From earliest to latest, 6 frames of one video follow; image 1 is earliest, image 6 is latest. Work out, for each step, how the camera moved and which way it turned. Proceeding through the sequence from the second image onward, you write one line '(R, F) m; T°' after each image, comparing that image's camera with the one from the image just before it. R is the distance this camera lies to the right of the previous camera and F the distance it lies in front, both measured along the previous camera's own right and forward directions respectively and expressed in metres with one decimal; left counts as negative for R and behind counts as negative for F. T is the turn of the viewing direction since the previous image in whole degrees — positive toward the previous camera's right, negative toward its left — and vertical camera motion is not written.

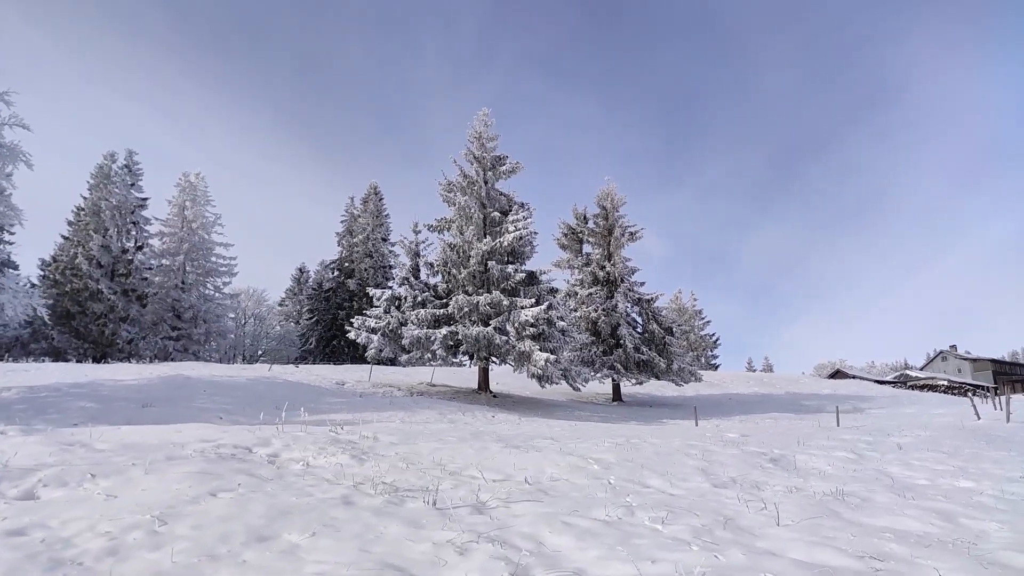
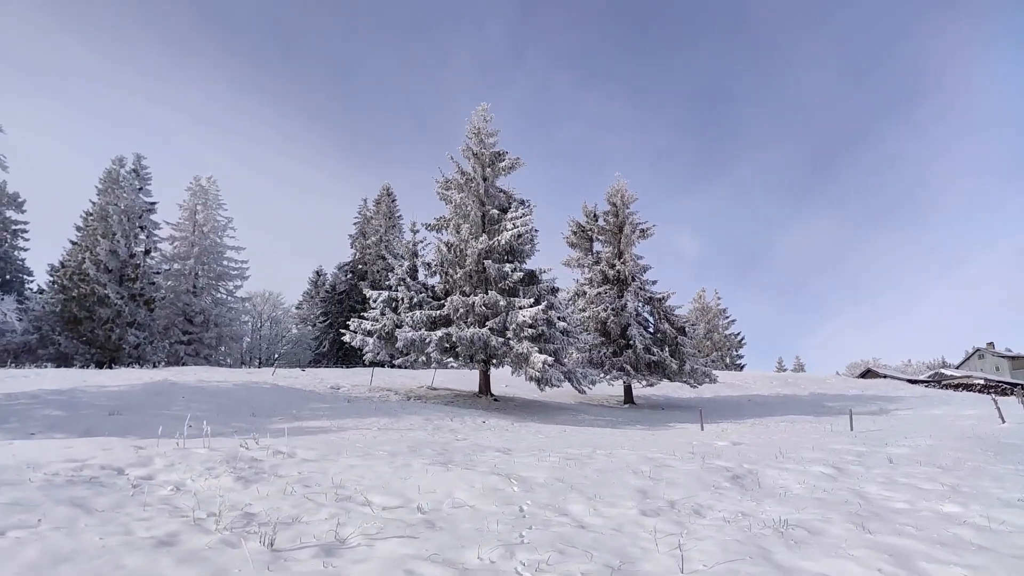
(+0.9, +0.5) m; -2°
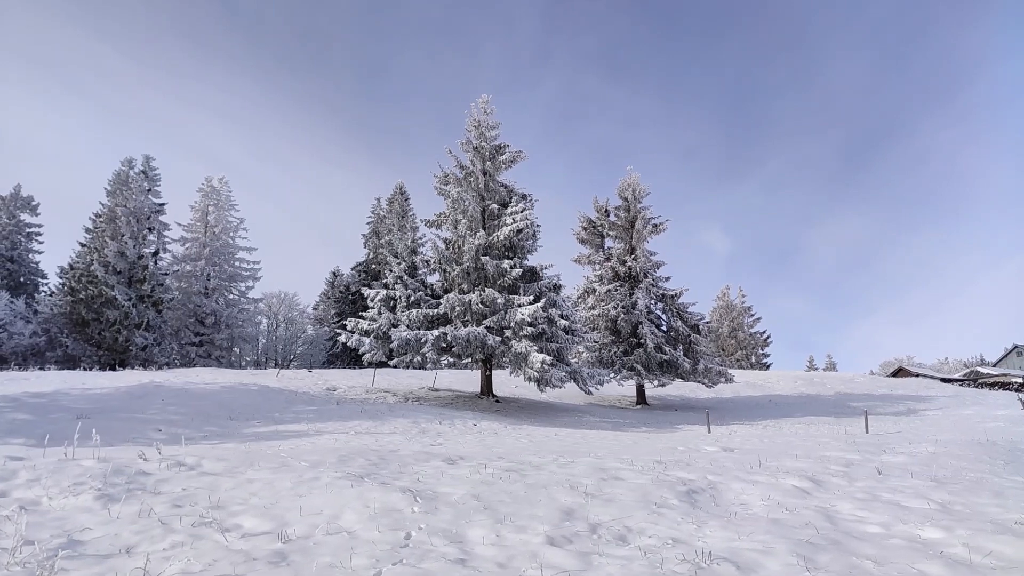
(+0.8, +0.5) m; -2°
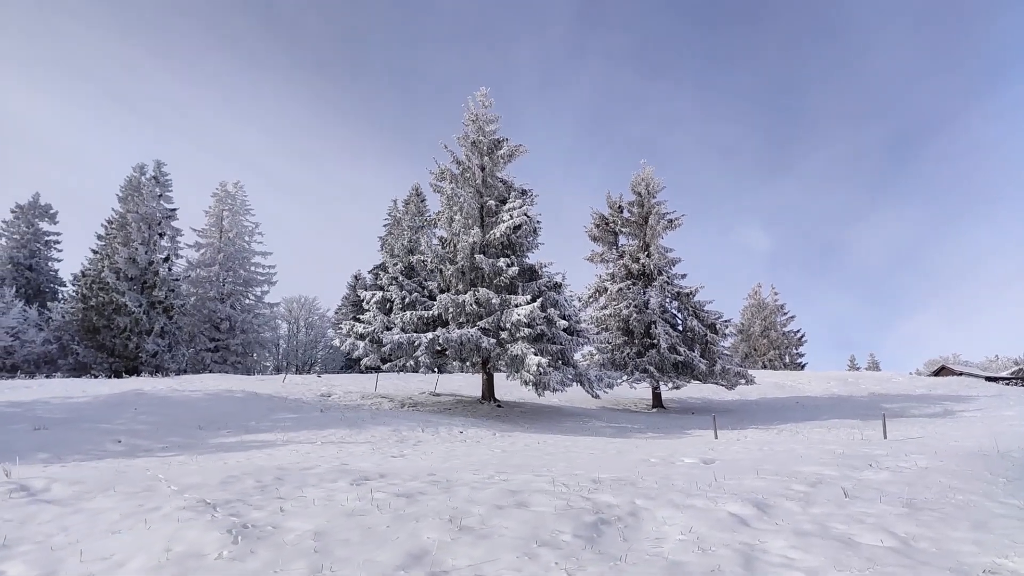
(+1.1, +0.6) m; -3°
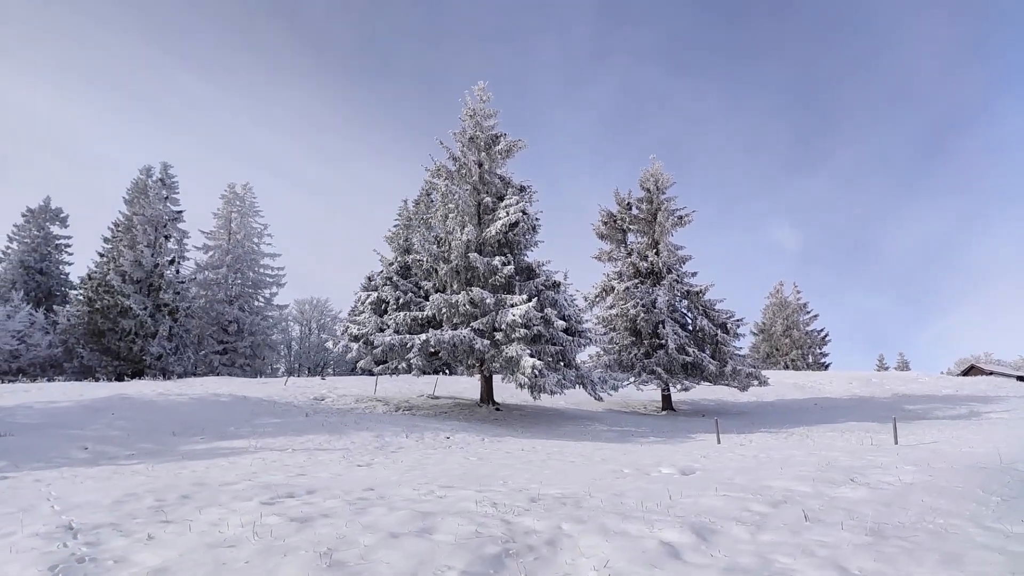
(+0.8, +0.4) m; -2°
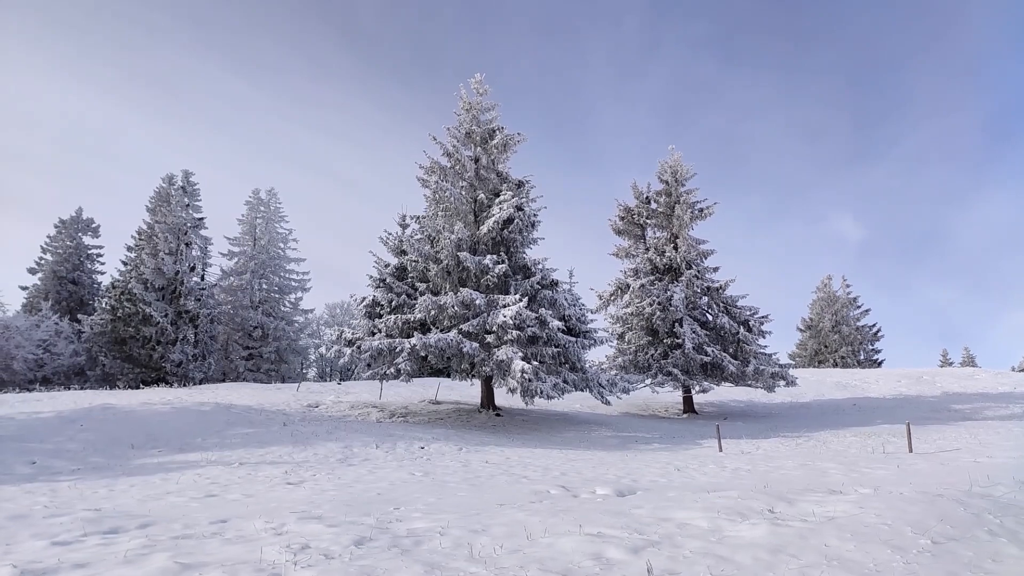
(+1.7, +0.6) m; -4°
